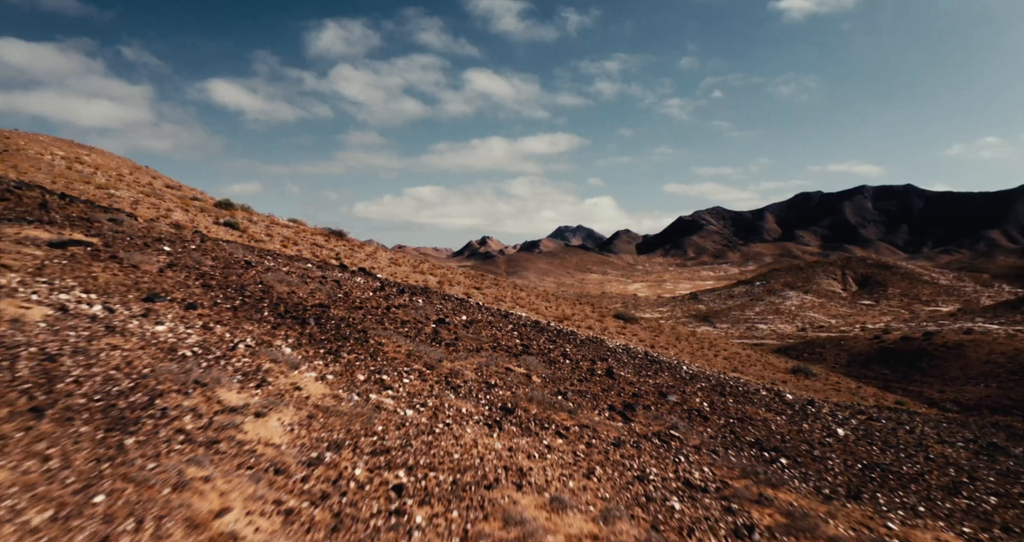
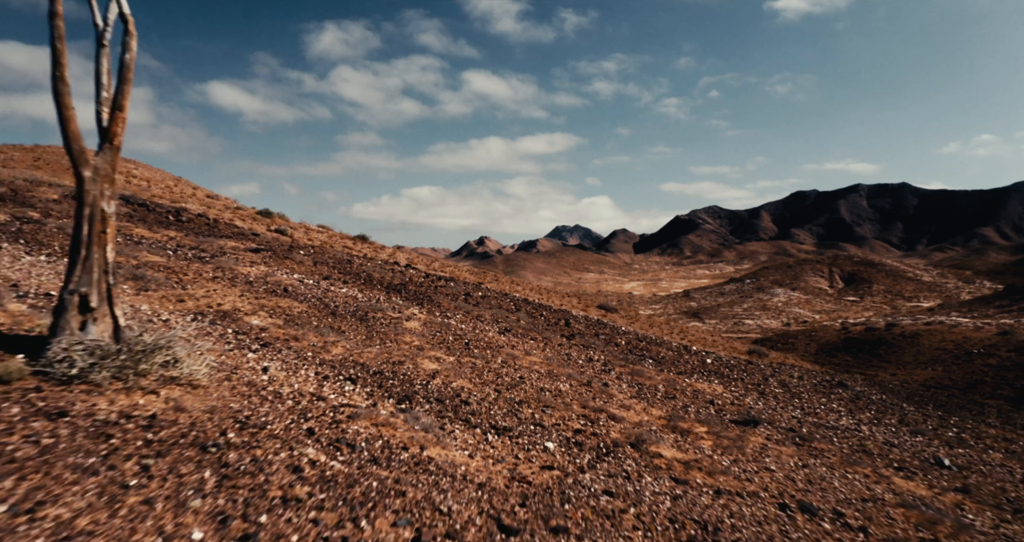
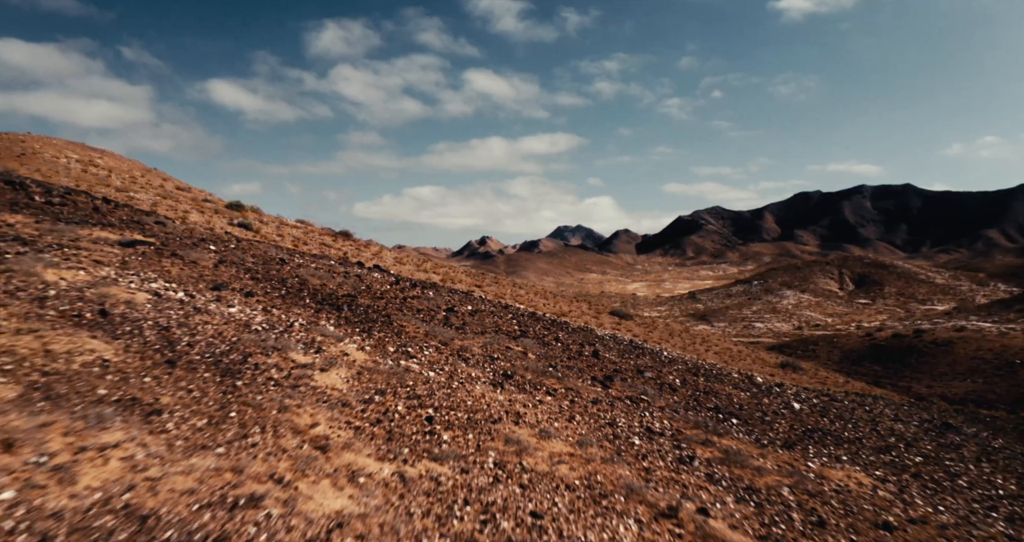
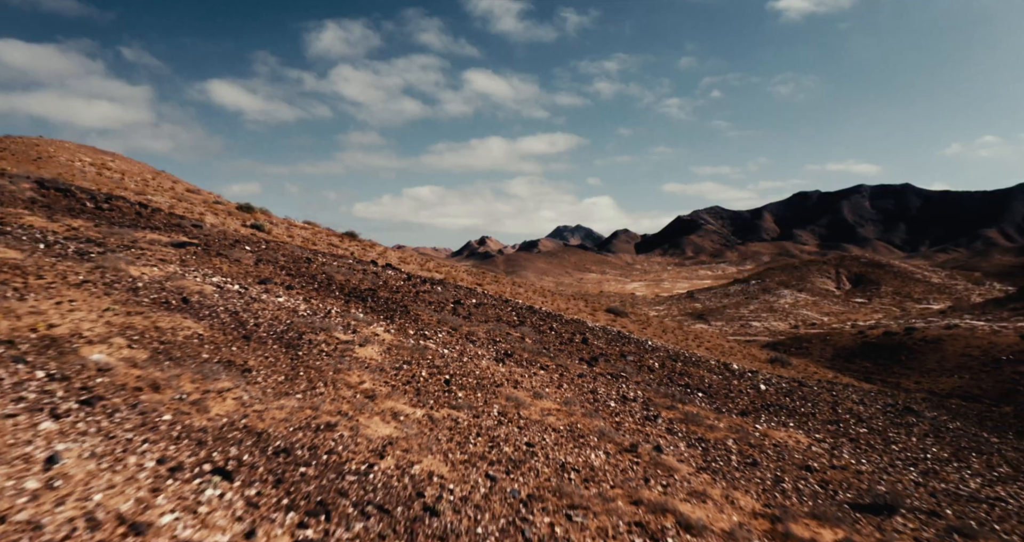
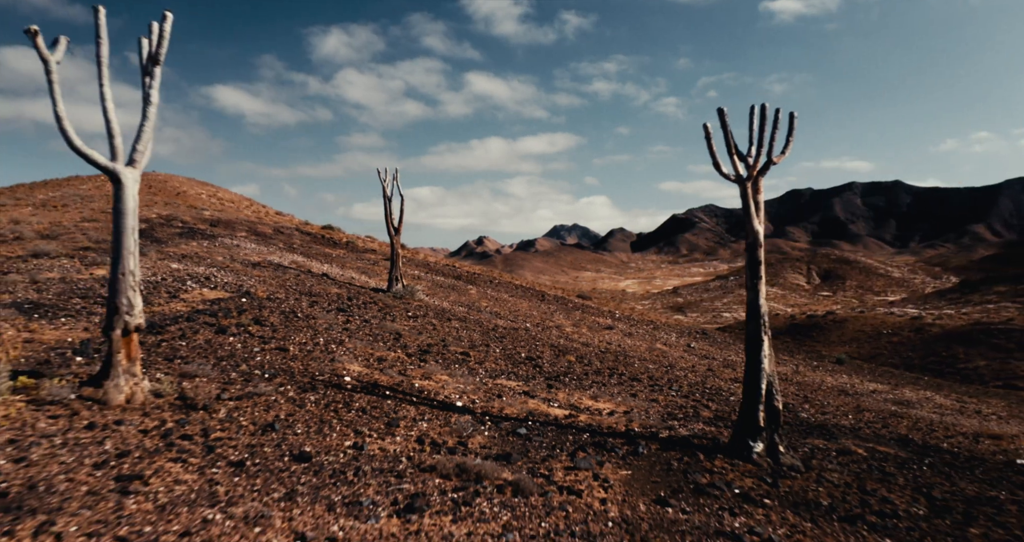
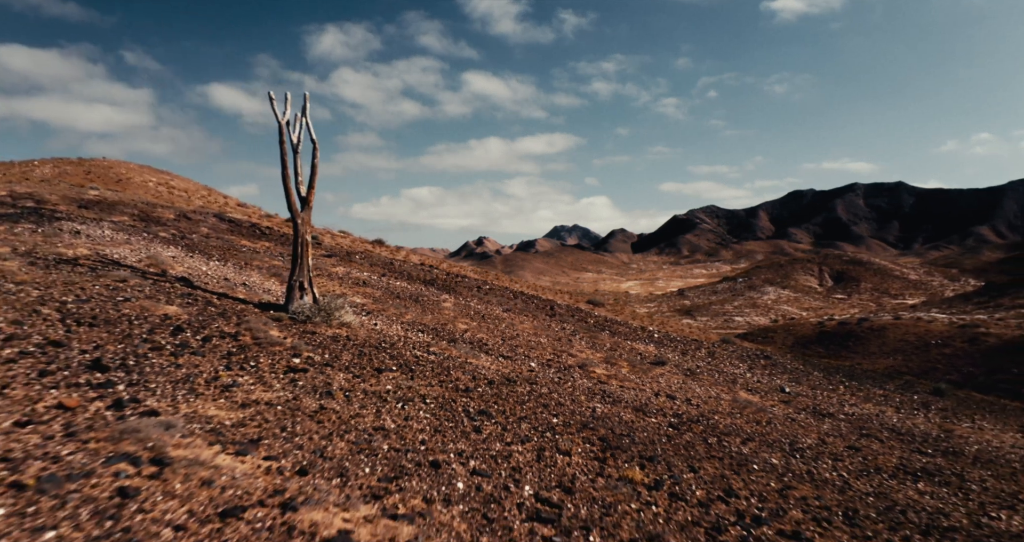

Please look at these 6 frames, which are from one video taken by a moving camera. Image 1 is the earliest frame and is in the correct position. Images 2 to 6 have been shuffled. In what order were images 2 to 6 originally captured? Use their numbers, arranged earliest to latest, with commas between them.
3, 4, 2, 6, 5
